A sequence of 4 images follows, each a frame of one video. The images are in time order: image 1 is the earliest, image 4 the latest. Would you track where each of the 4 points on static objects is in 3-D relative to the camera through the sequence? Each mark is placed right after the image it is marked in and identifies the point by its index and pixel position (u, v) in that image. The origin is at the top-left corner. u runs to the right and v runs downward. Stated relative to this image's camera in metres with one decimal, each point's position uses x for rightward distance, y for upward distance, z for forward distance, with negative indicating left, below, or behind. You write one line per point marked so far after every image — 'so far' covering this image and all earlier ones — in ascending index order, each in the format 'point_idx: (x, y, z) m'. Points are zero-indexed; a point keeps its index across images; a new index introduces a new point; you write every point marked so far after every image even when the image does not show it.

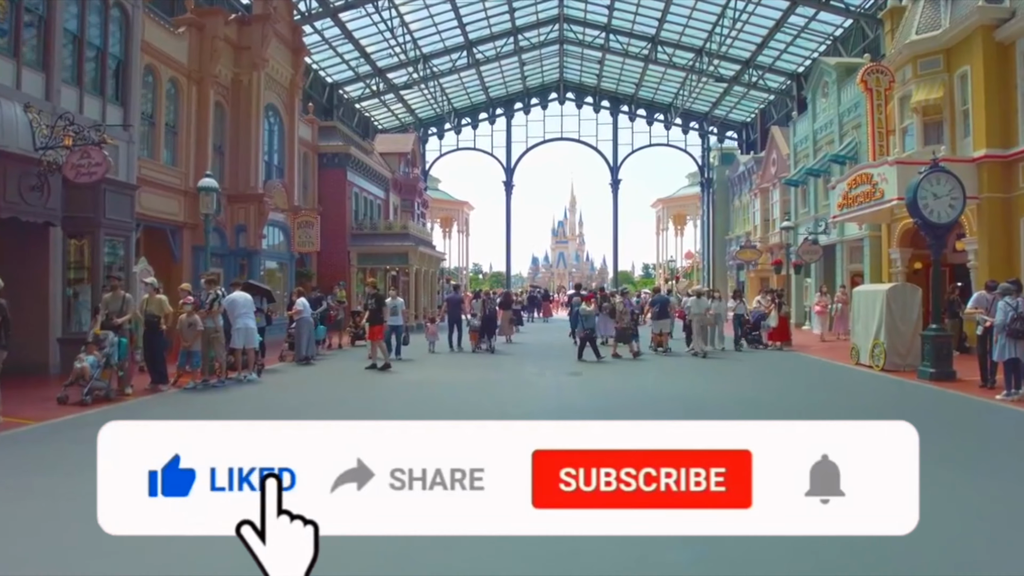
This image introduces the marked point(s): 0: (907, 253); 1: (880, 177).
0: (+10.3, +0.9, +20.1) m
1: (+8.3, +2.5, +17.3) m
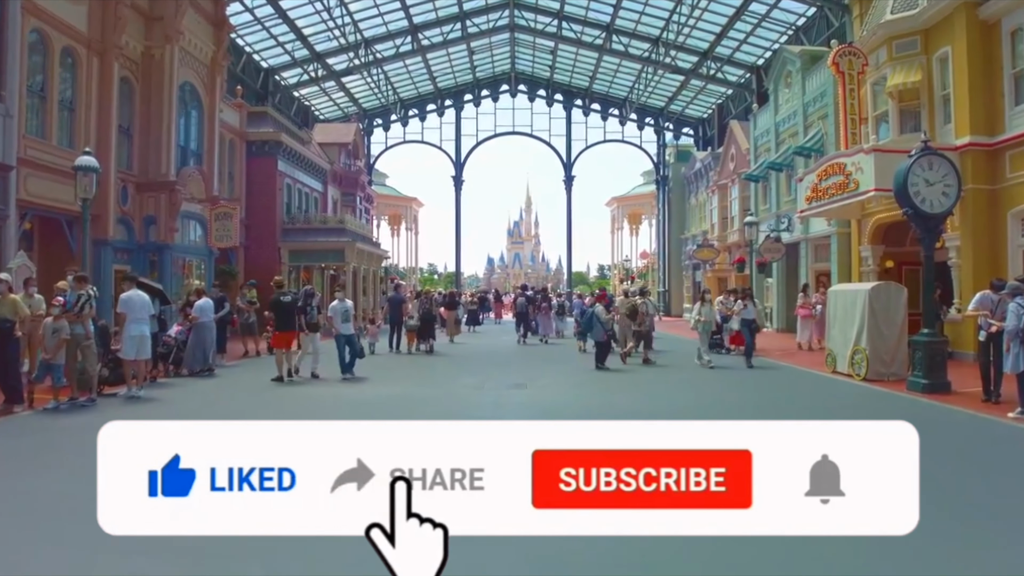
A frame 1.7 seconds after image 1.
0: (+8.9, +0.9, +18.7) m
1: (+7.1, +2.5, +15.8) m
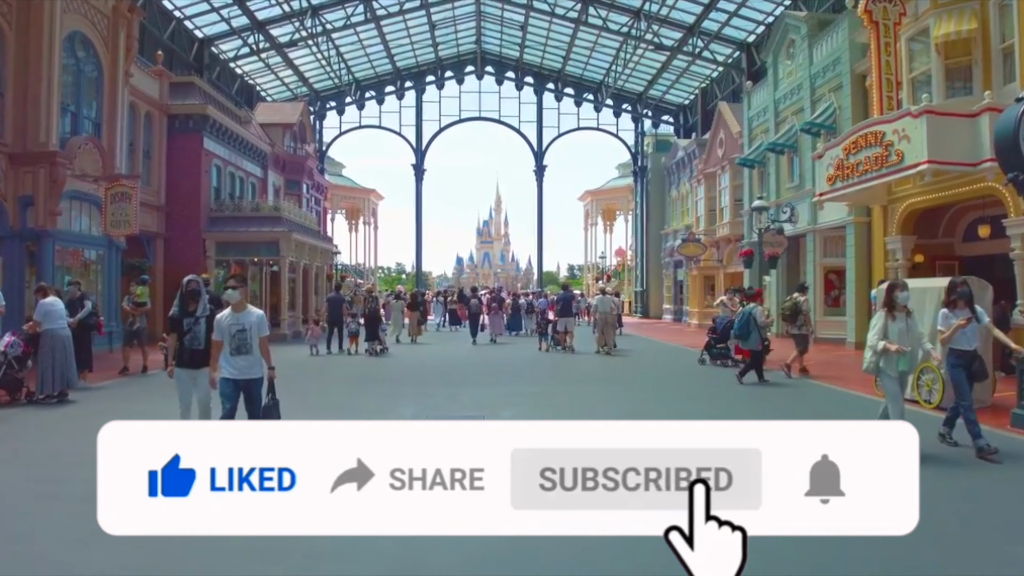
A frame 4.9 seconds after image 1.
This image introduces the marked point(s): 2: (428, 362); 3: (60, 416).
0: (+8.1, +0.9, +15.7) m
1: (+6.4, +2.6, +12.7) m
2: (-2.2, -1.9, +19.5) m
3: (-5.9, -1.6, +9.9) m
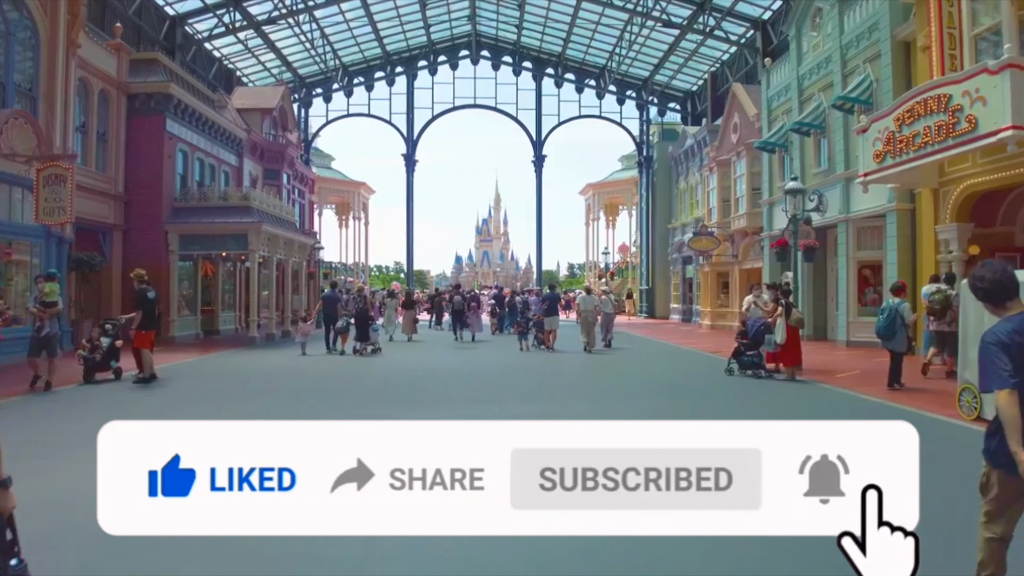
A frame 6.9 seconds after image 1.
0: (+8.0, +1.0, +13.5) m
1: (+6.2, +2.6, +10.5) m
2: (-2.3, -1.8, +17.3) m
3: (-6.0, -1.6, +7.7) m
